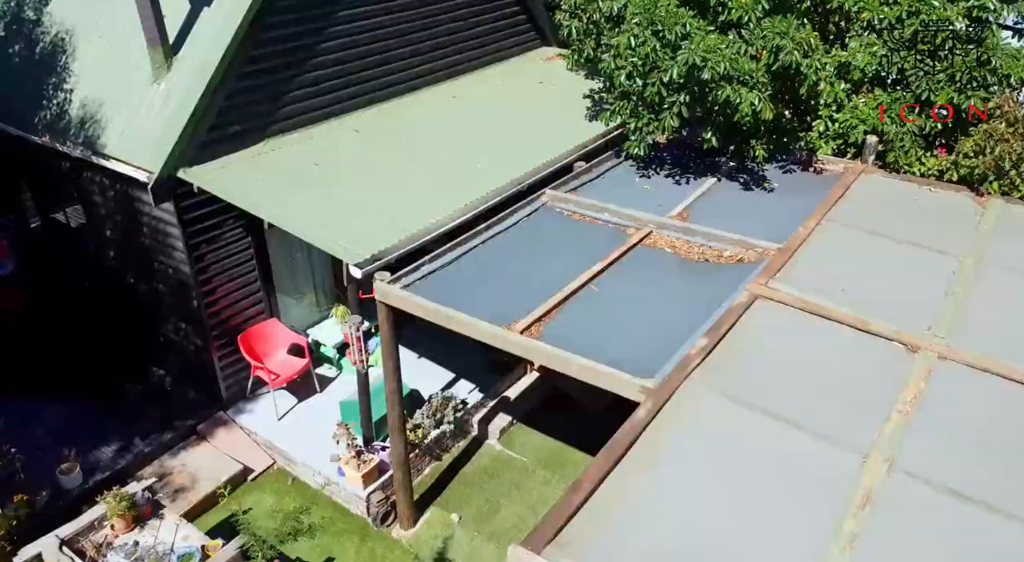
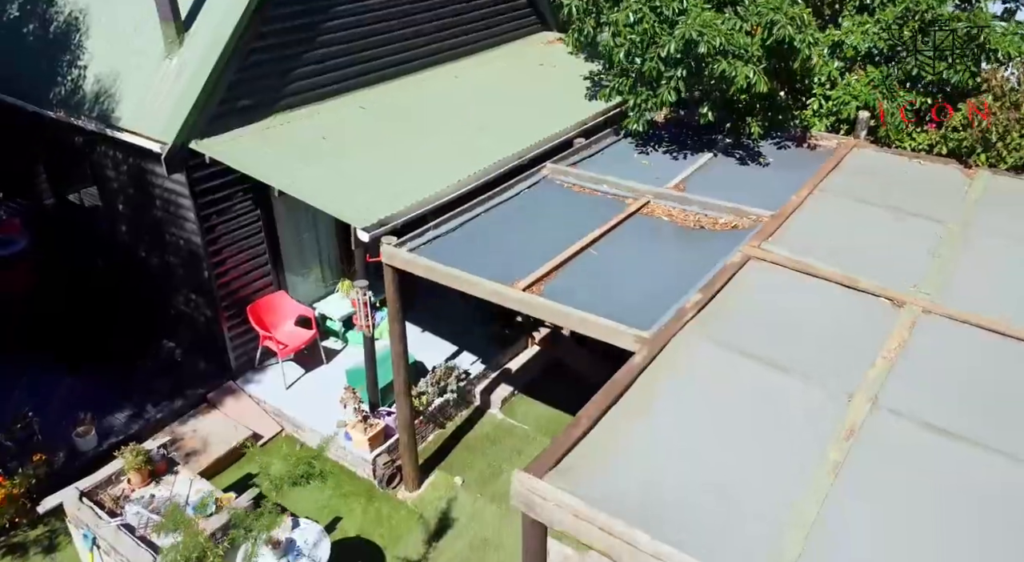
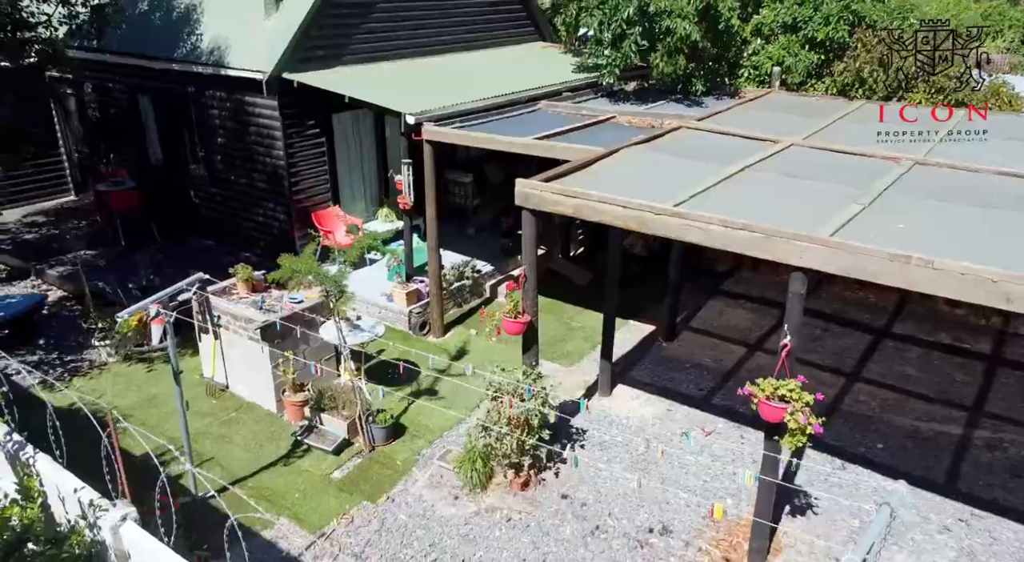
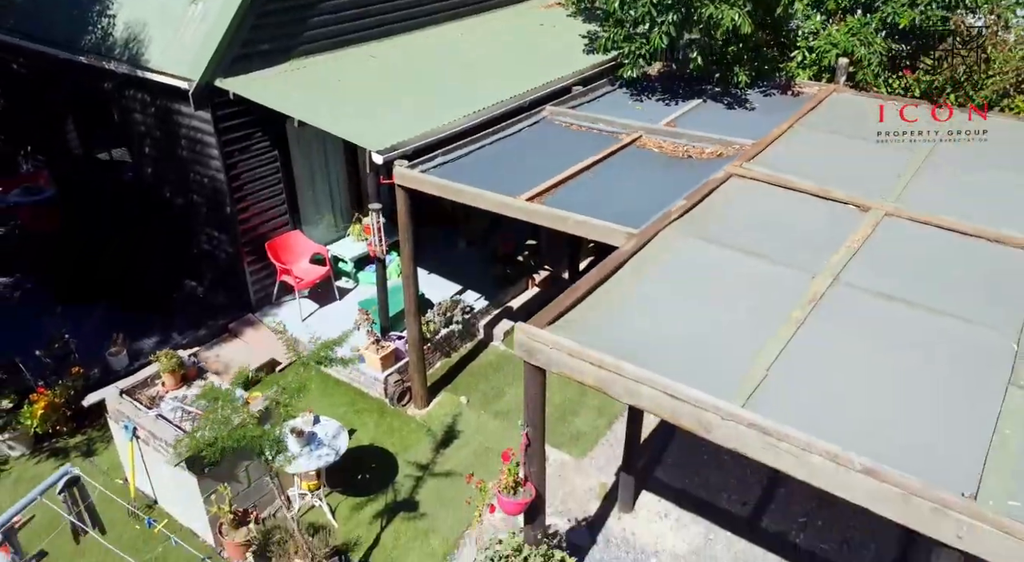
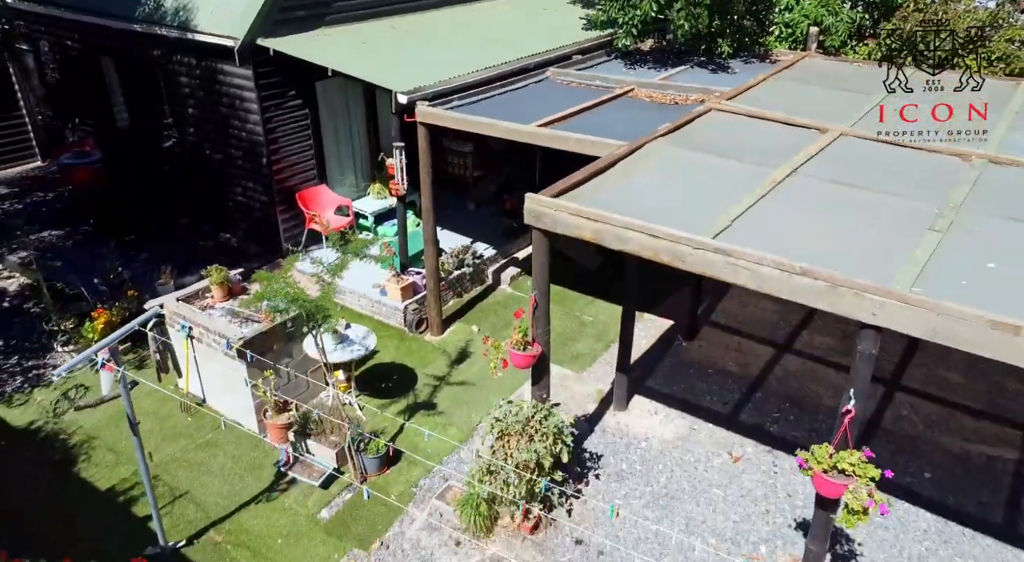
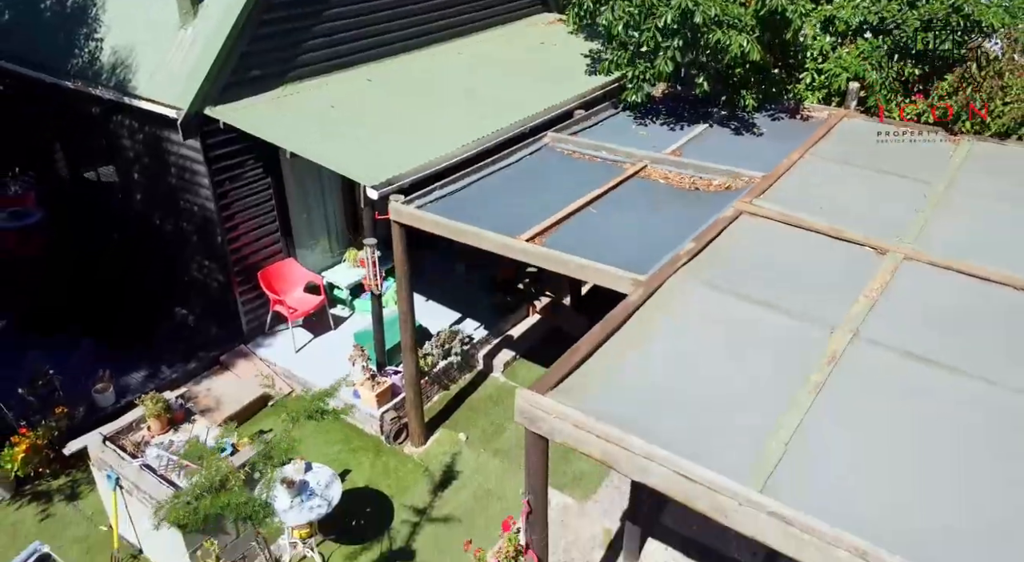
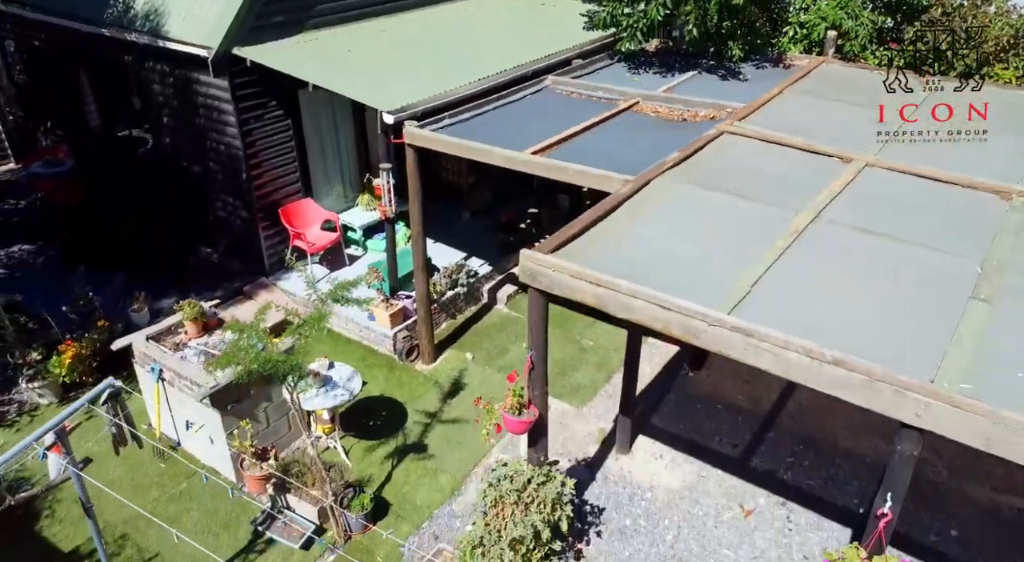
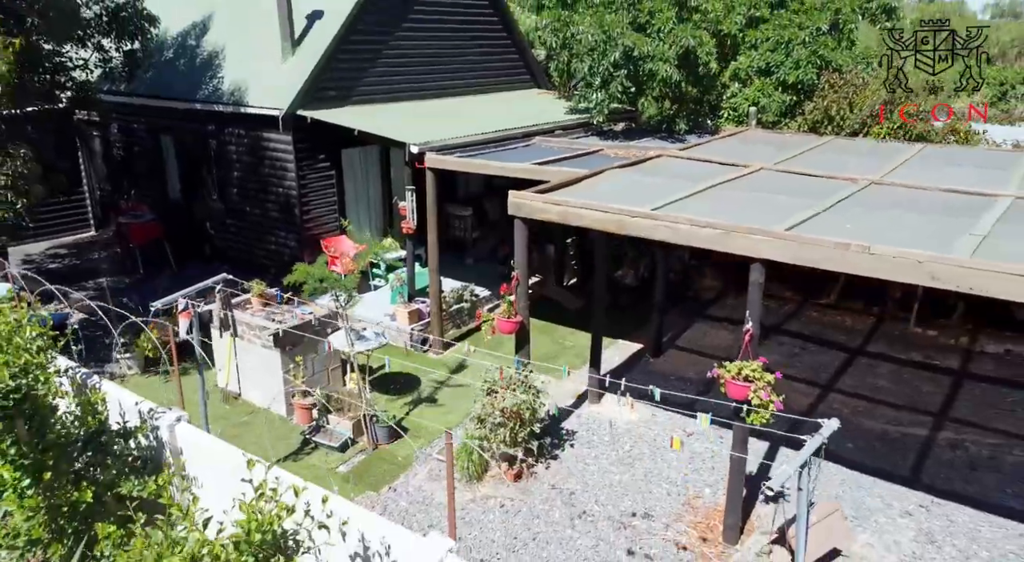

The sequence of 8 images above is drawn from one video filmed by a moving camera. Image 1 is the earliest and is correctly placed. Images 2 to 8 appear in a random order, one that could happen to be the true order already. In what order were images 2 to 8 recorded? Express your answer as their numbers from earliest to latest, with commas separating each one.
2, 6, 4, 7, 5, 3, 8
